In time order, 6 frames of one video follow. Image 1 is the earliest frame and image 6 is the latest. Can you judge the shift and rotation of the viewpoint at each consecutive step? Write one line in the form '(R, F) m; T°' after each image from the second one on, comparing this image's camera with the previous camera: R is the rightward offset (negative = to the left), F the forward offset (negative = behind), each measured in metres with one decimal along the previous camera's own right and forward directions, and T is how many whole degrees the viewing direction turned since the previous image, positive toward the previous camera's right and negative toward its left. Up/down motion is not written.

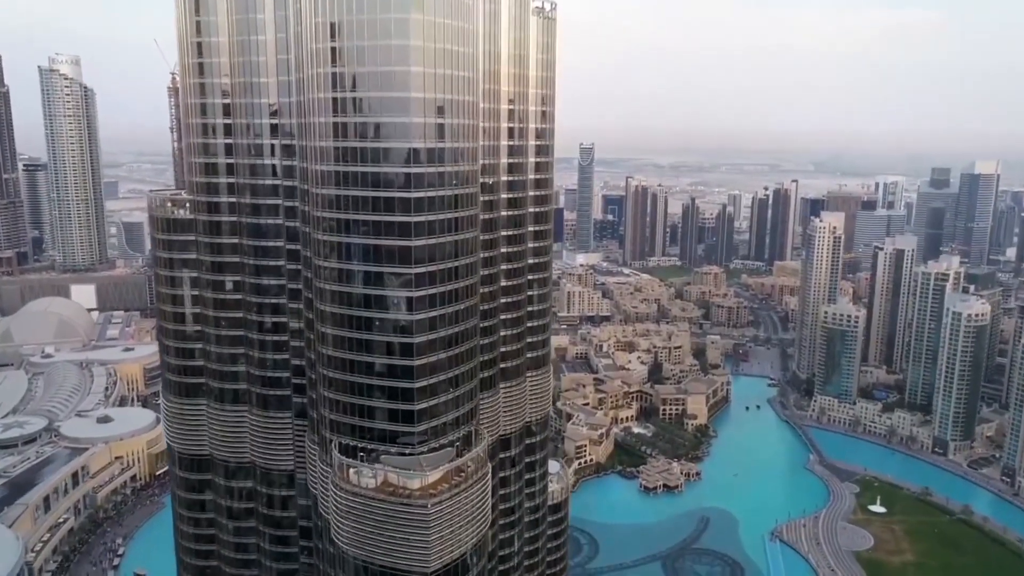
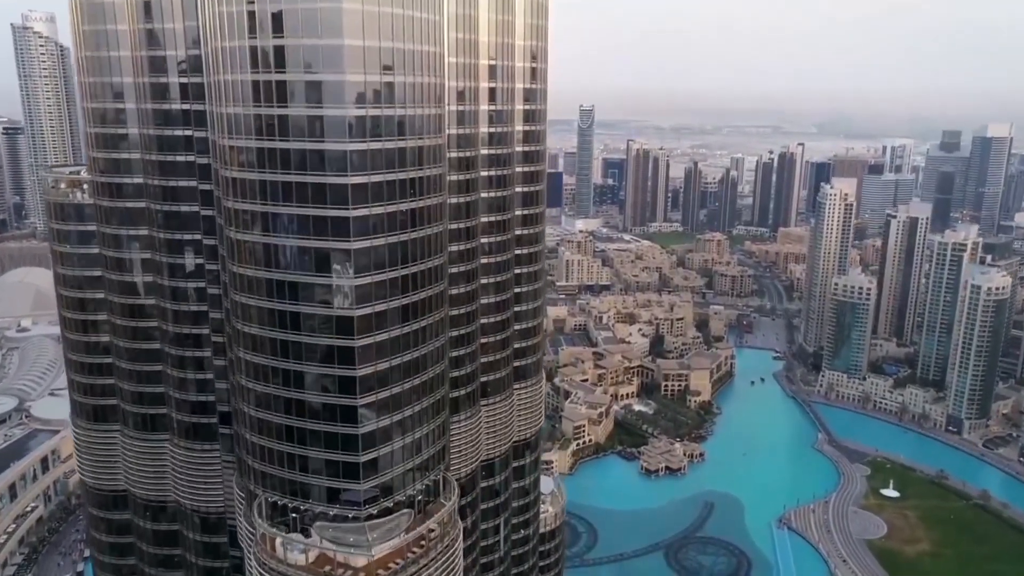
(+0.5, +4.8) m; 0°
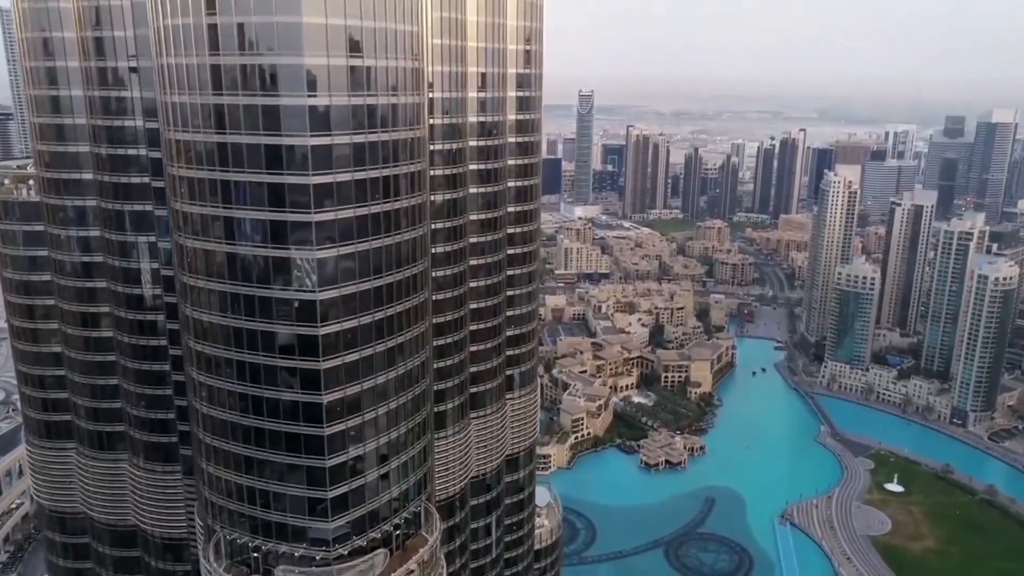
(+0.2, +1.8) m; 0°
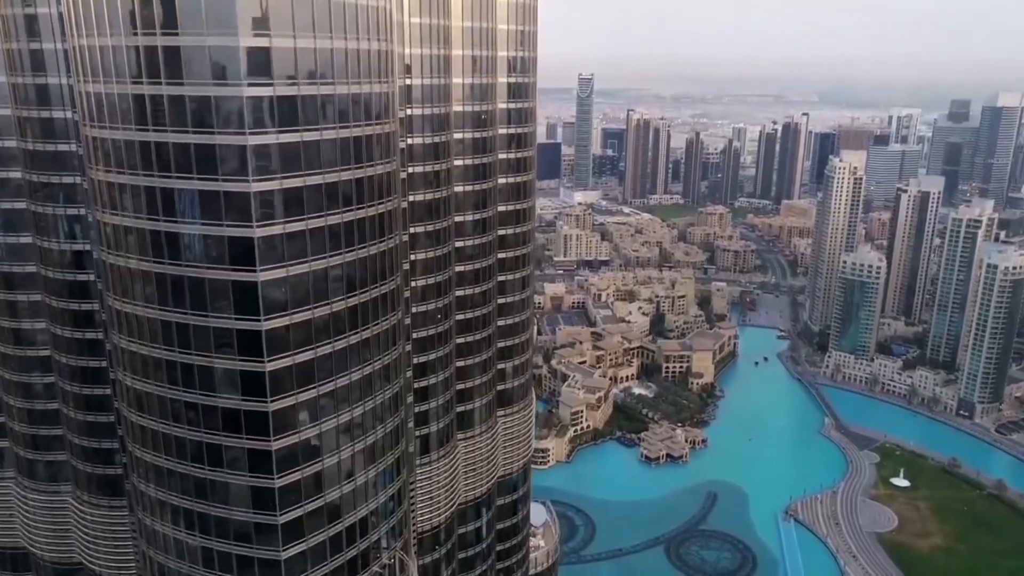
(+0.2, +2.0) m; 0°
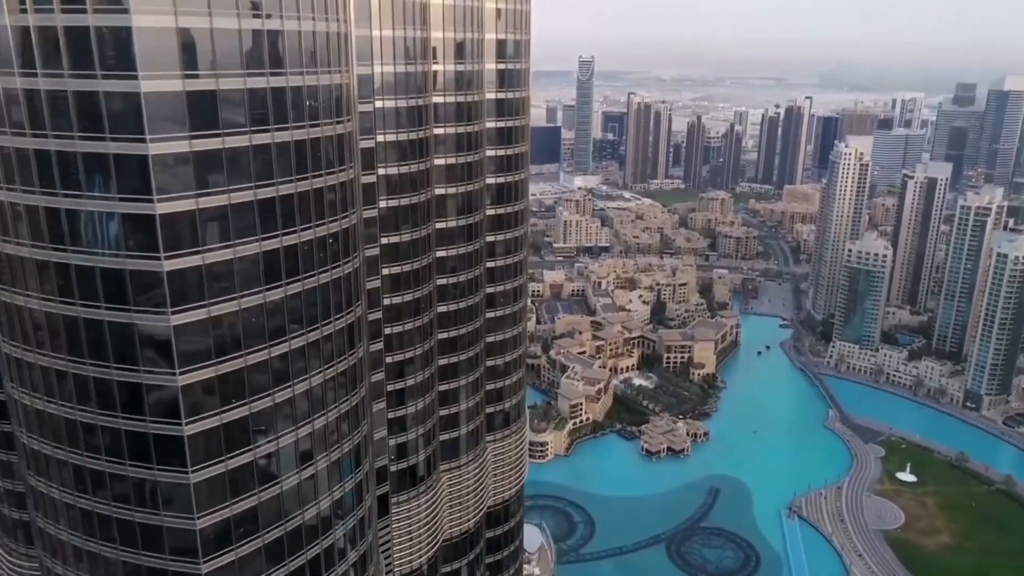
(+0.2, +2.0) m; 0°
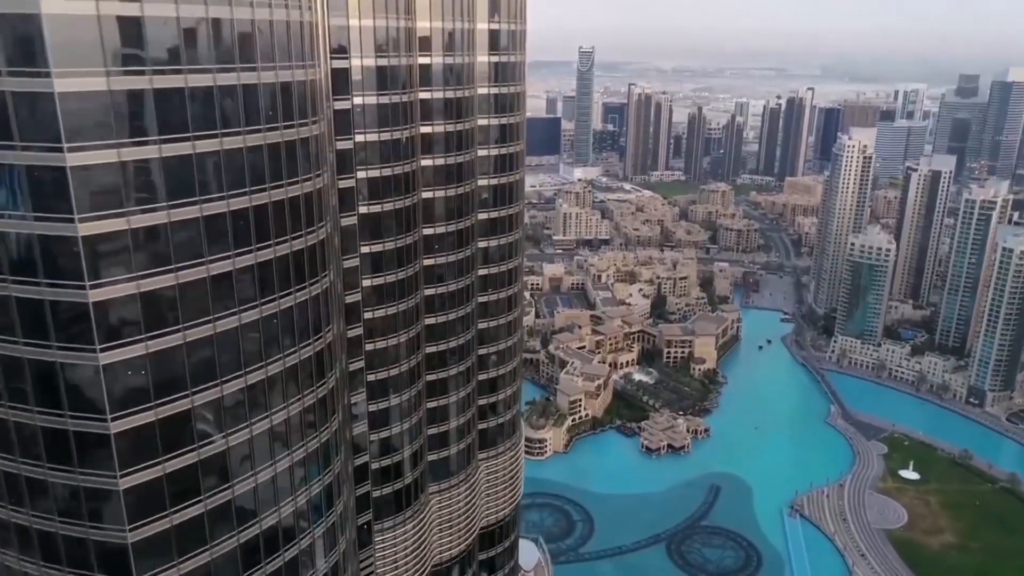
(+0.1, +1.1) m; 0°
